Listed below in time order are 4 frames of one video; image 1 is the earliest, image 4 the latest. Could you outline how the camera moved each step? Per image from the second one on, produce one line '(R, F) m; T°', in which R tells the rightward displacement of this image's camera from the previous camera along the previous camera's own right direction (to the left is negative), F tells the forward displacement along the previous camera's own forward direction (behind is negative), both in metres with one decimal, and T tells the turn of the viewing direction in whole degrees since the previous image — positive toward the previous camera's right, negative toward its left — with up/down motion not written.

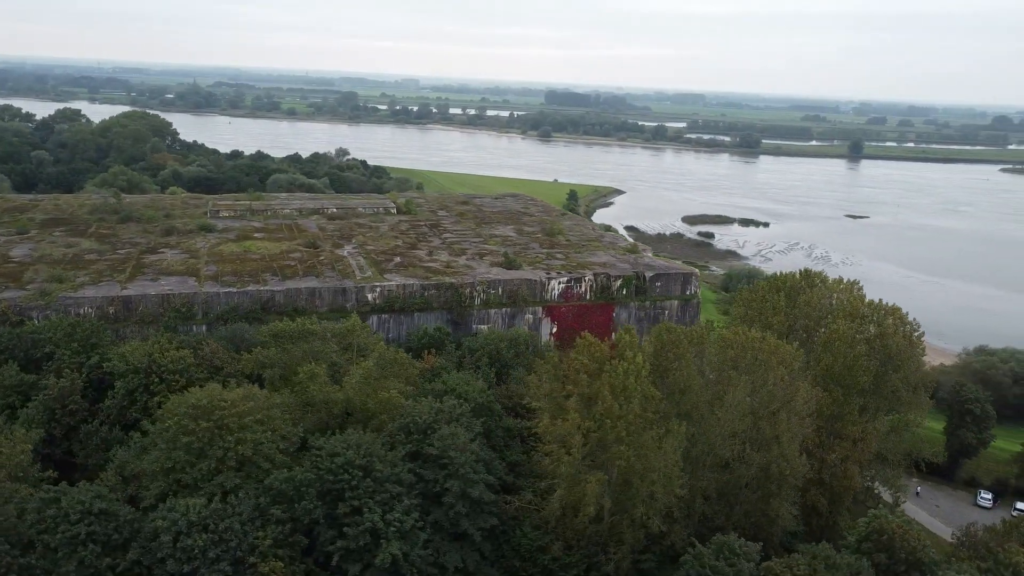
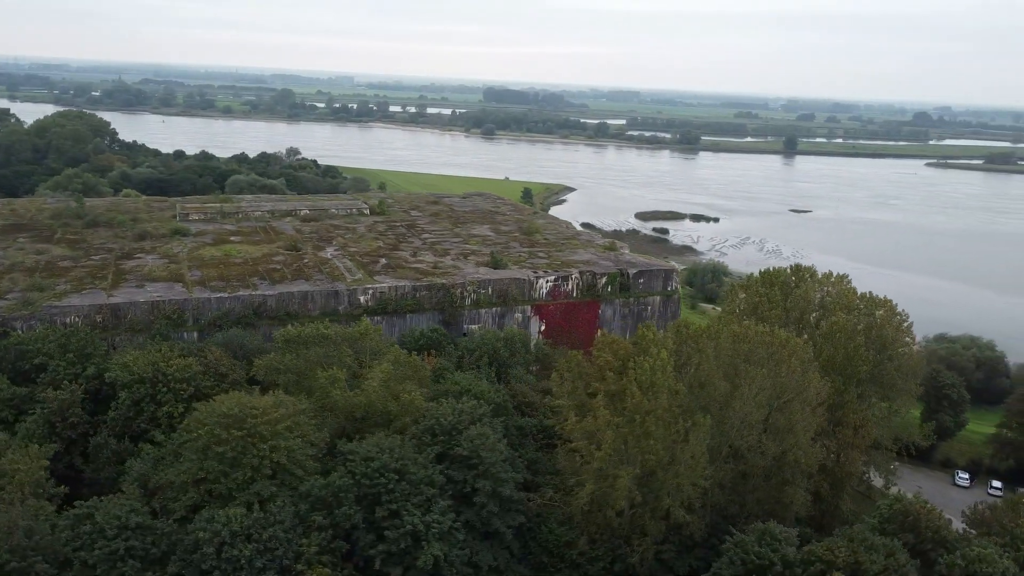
(-1.6, -0.1) m; +4°
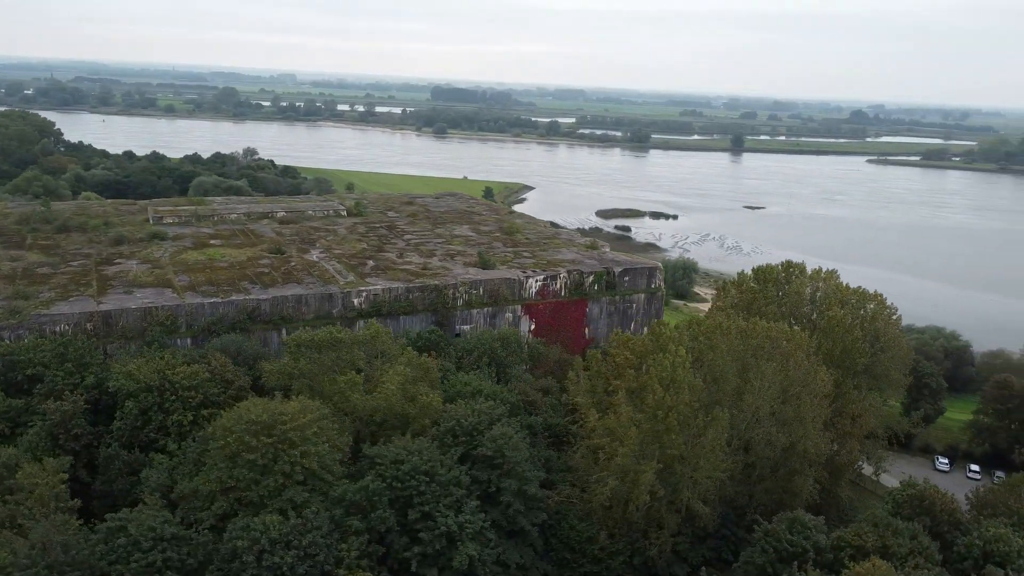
(-1.4, -0.1) m; +4°
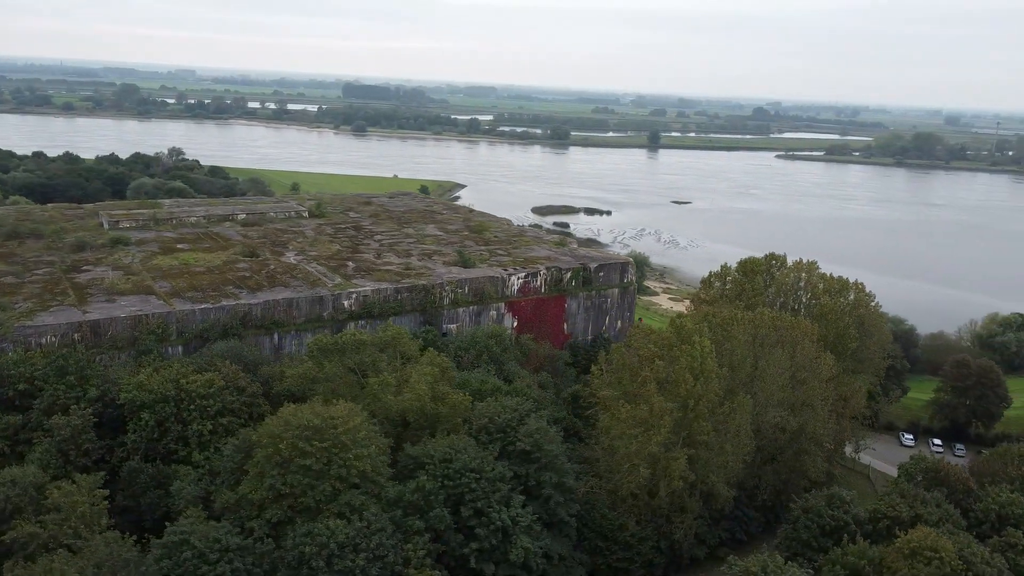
(-2.3, -0.2) m; +6°
